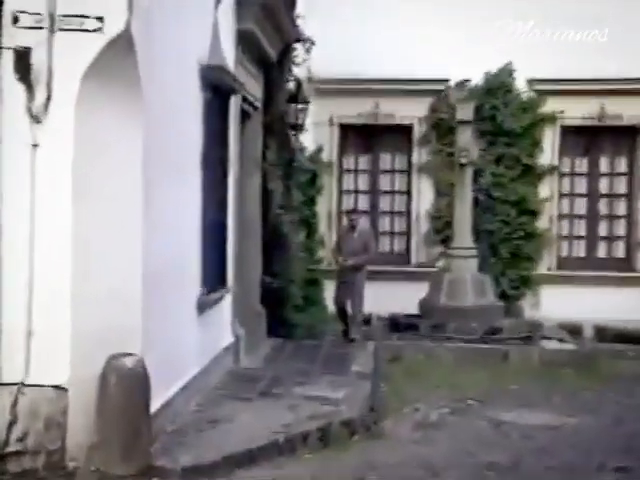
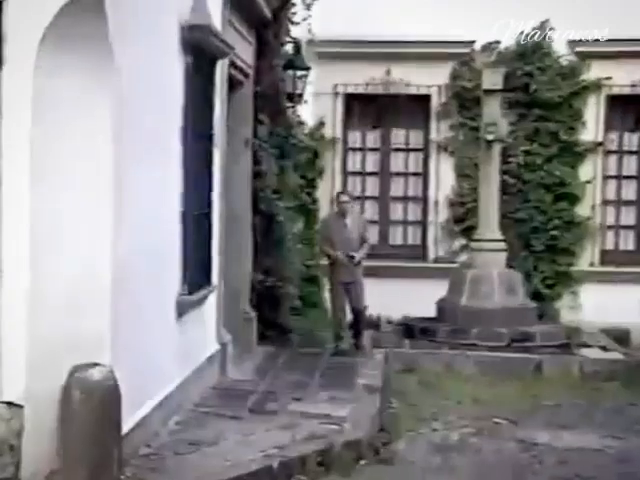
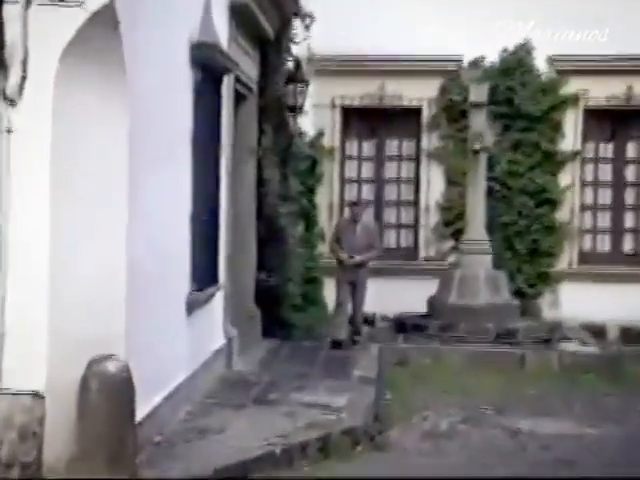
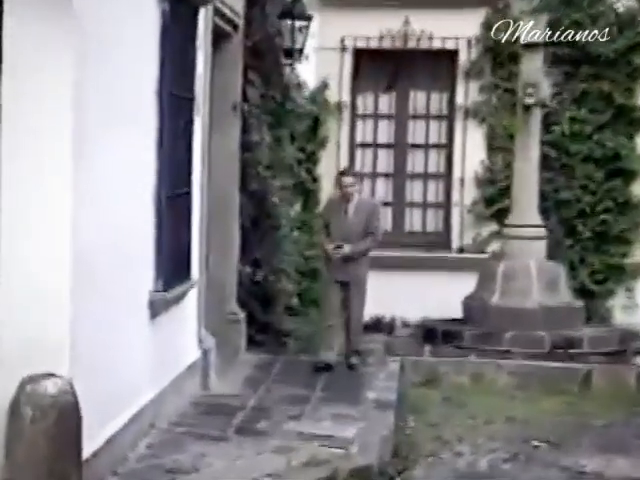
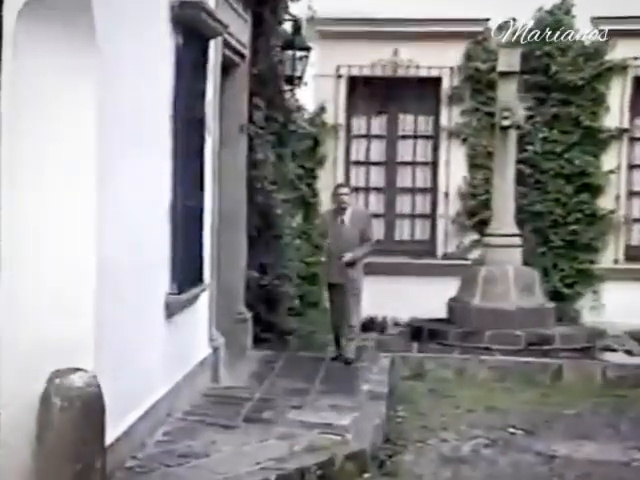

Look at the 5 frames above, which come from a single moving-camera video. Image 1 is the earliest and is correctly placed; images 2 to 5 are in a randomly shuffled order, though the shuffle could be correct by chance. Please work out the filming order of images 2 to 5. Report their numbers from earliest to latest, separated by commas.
3, 2, 5, 4
